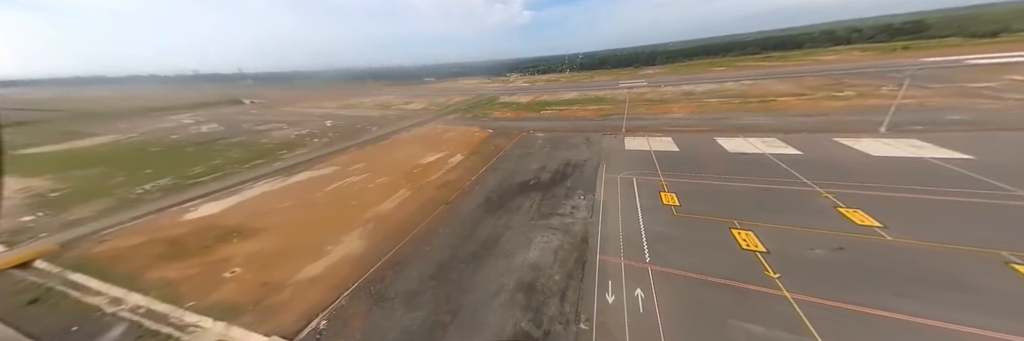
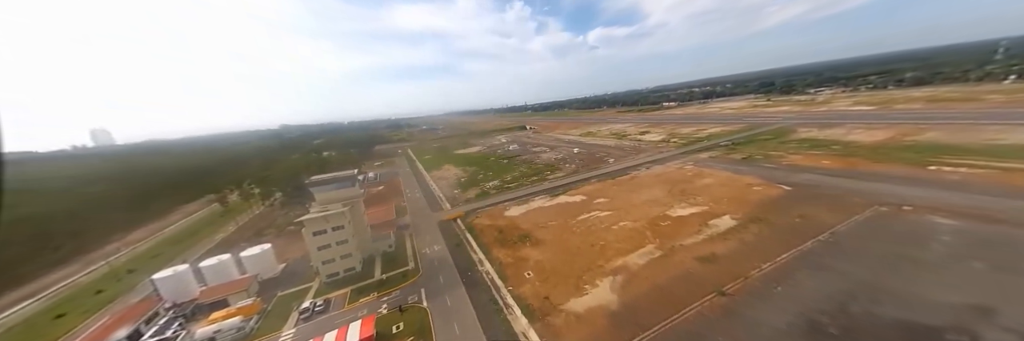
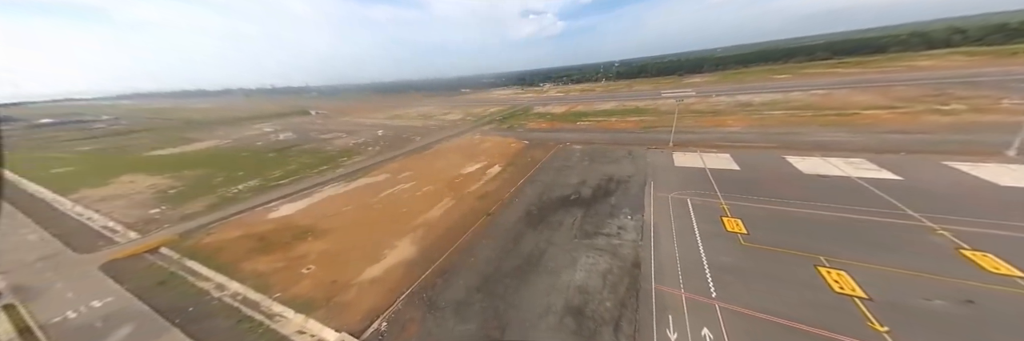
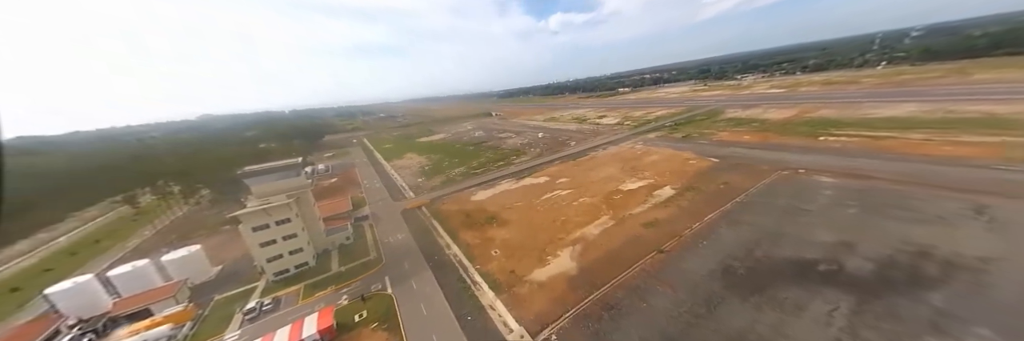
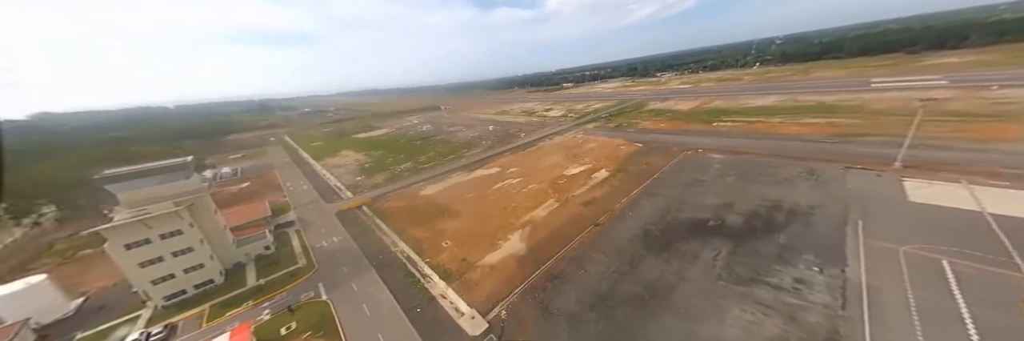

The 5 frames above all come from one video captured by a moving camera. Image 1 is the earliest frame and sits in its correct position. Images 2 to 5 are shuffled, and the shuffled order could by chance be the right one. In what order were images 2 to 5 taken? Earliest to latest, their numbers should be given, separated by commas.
3, 5, 4, 2
